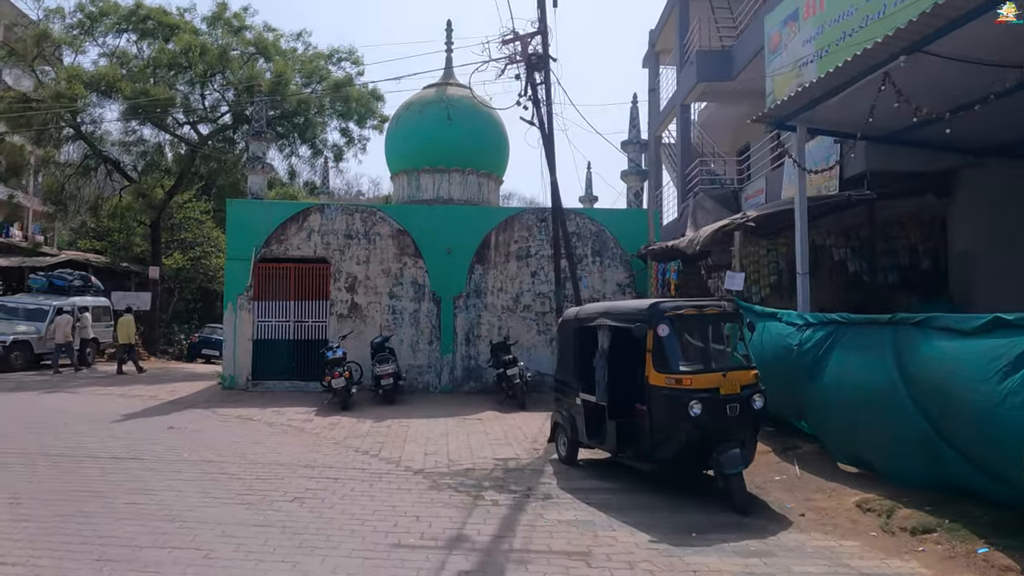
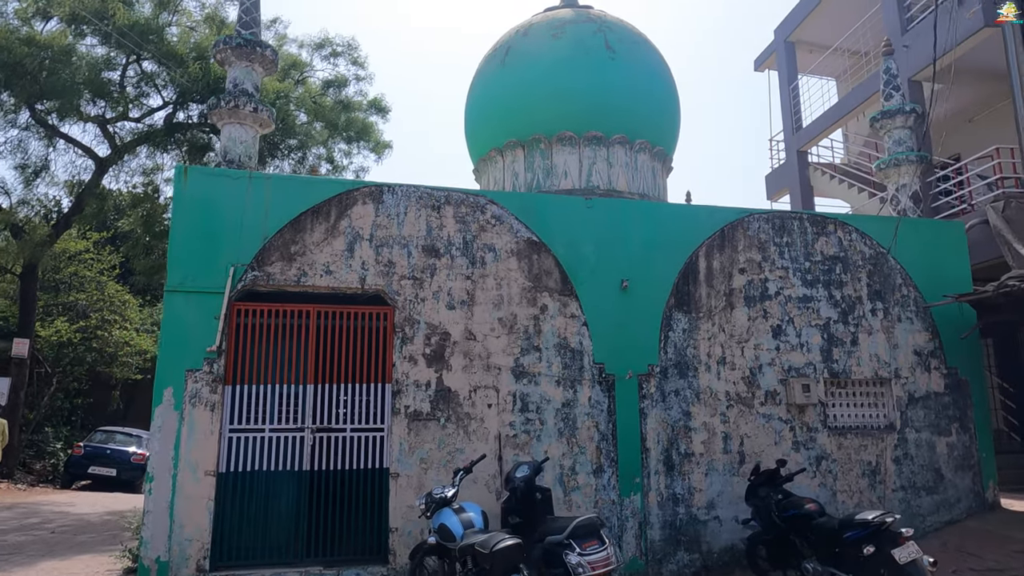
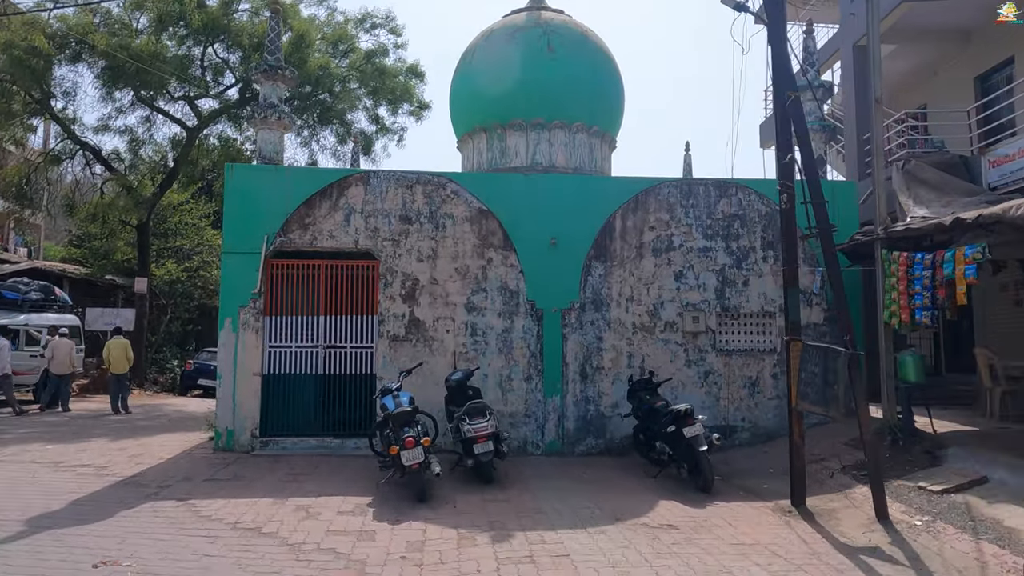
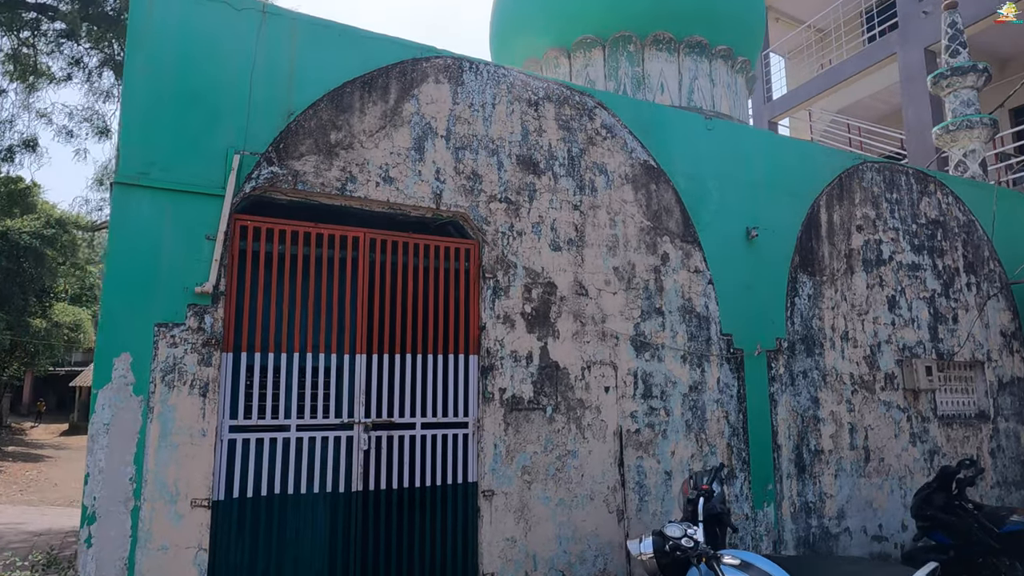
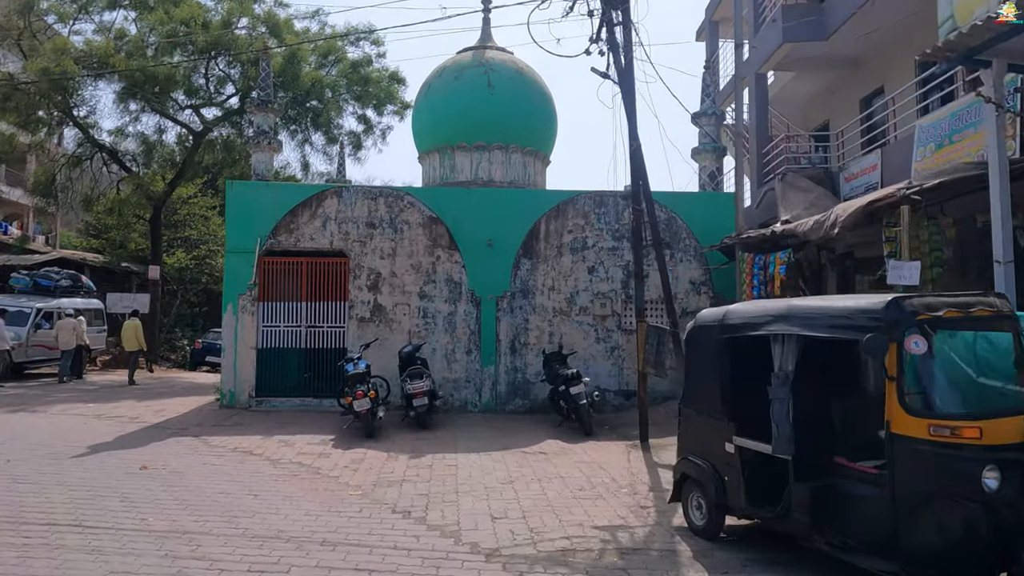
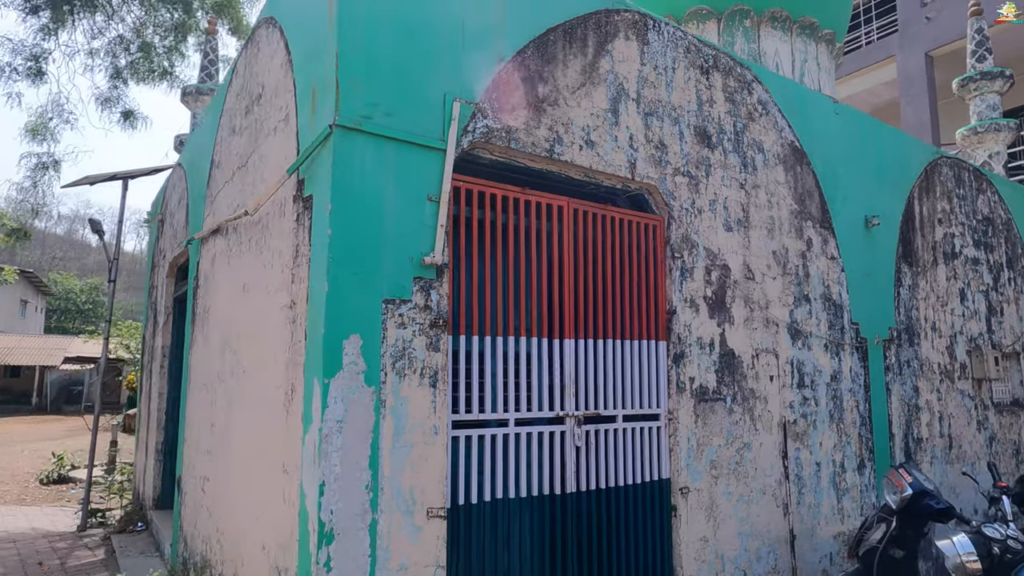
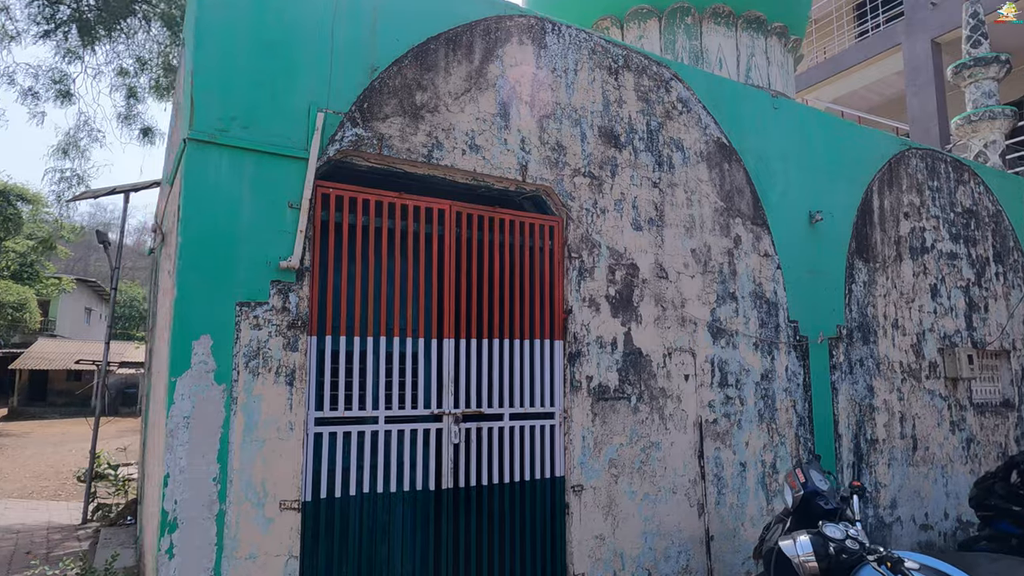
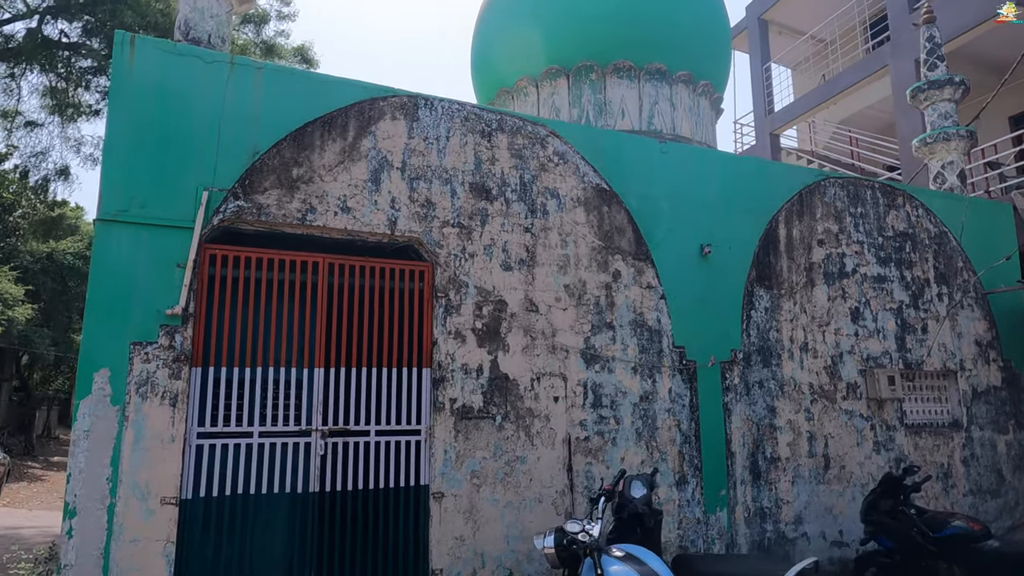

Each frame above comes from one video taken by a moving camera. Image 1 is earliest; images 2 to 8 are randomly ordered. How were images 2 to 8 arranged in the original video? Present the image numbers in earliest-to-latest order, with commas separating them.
5, 3, 2, 8, 4, 7, 6
